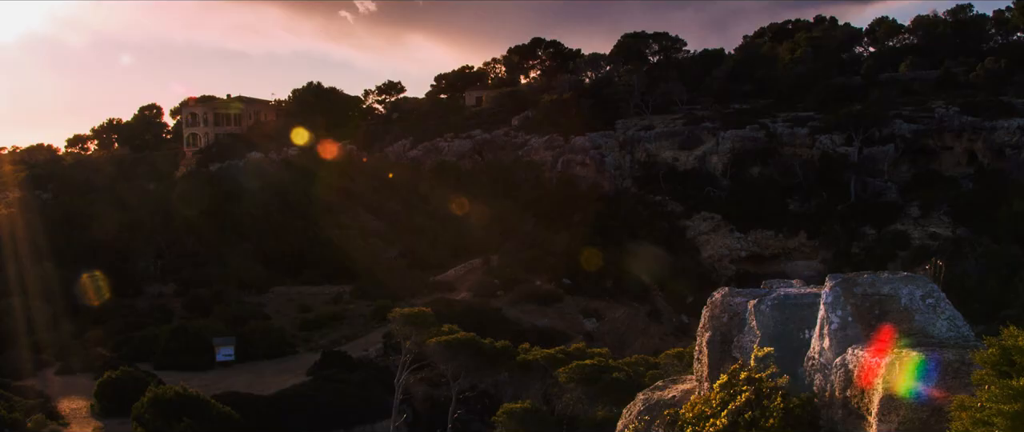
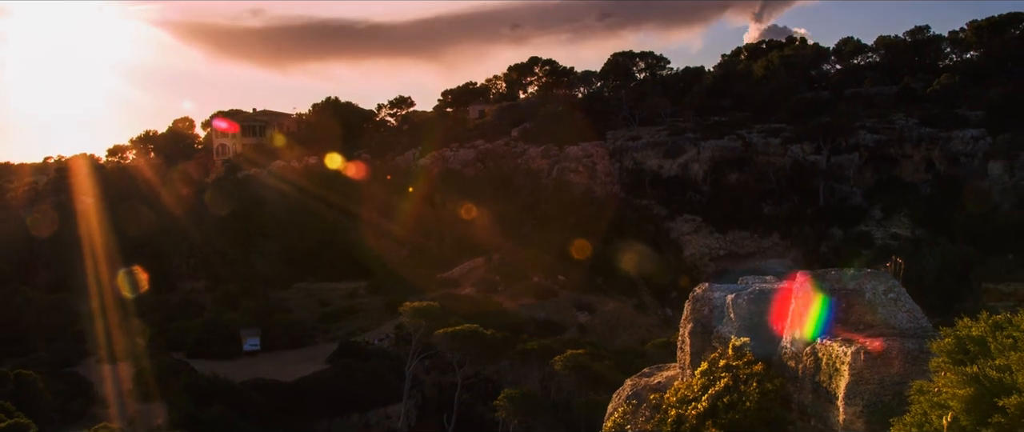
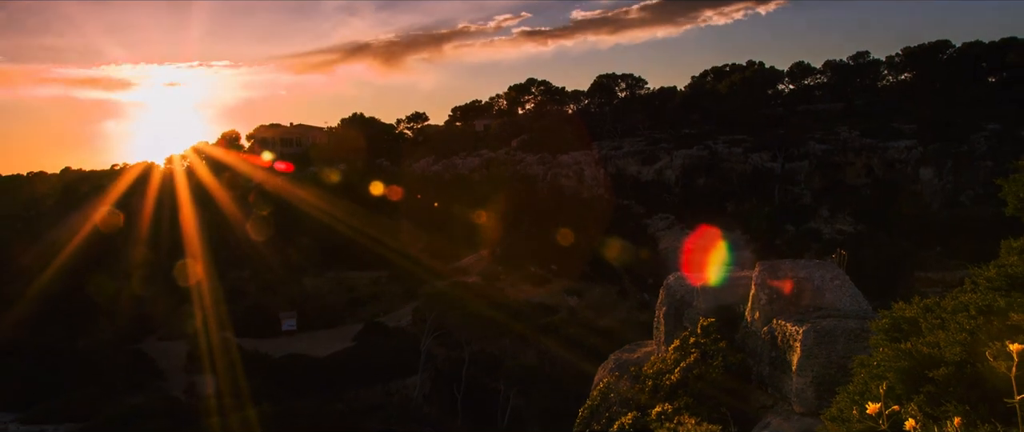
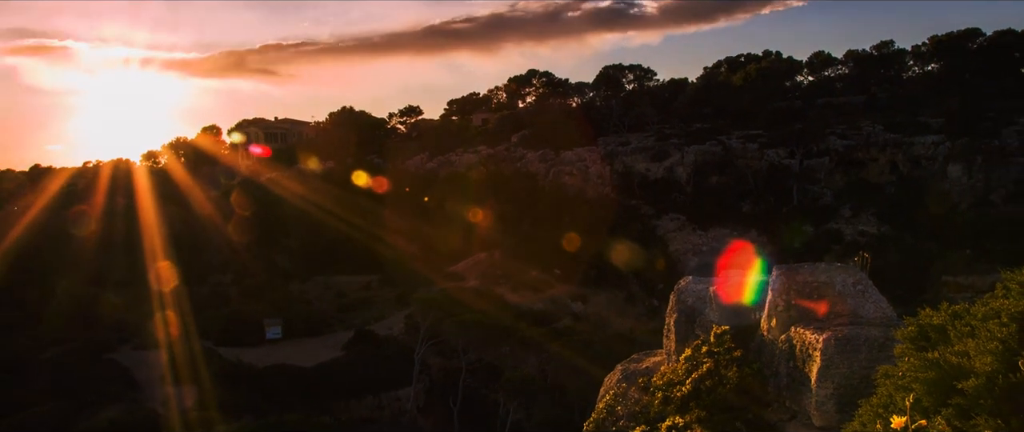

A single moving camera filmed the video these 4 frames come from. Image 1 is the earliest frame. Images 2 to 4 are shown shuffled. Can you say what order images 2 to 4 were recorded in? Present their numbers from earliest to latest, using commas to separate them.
2, 4, 3
